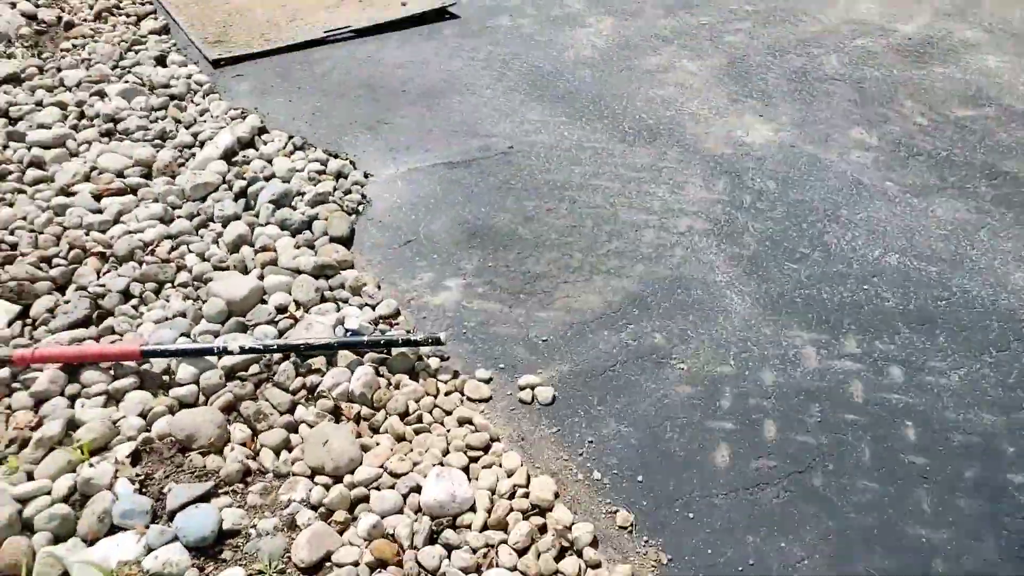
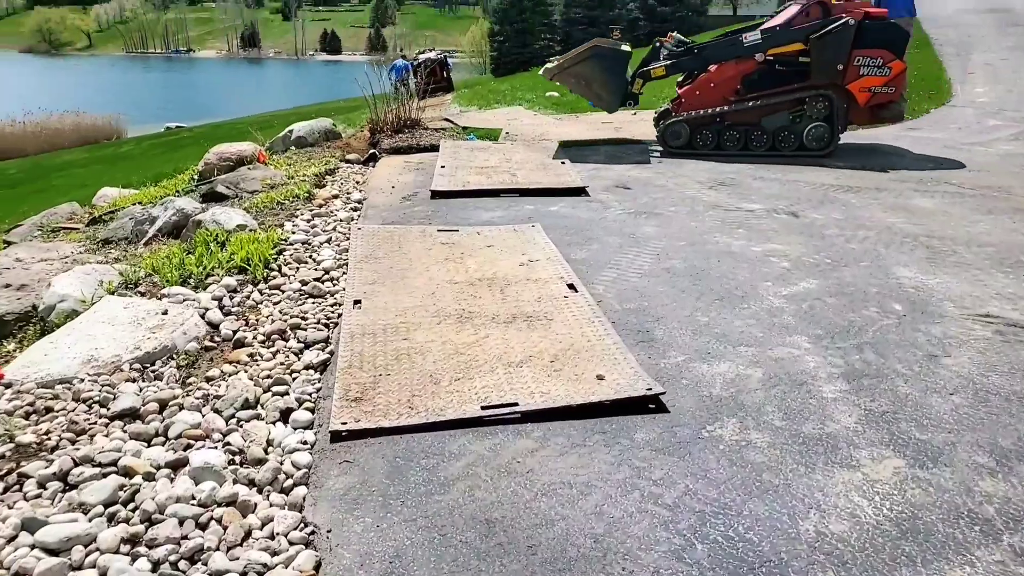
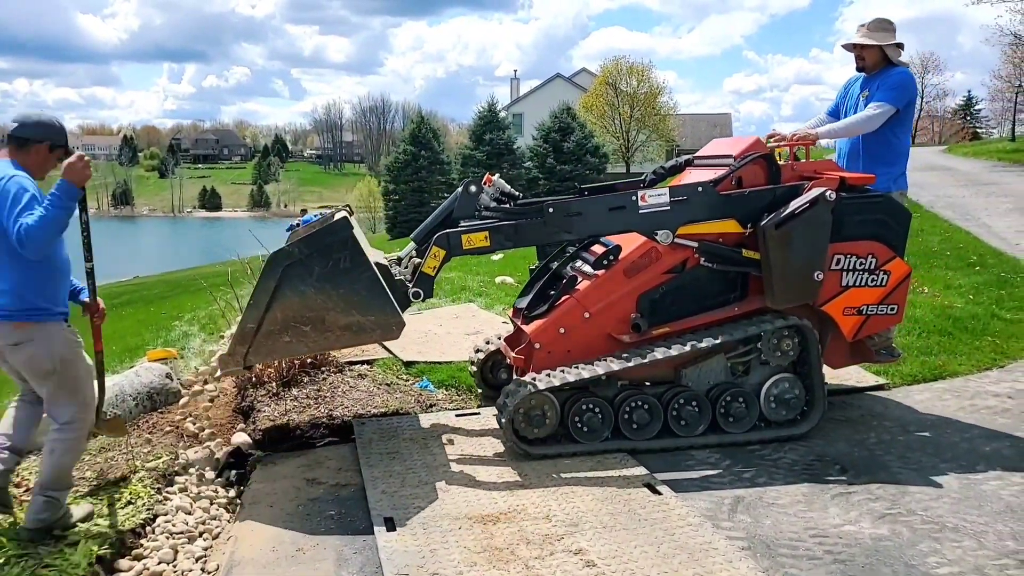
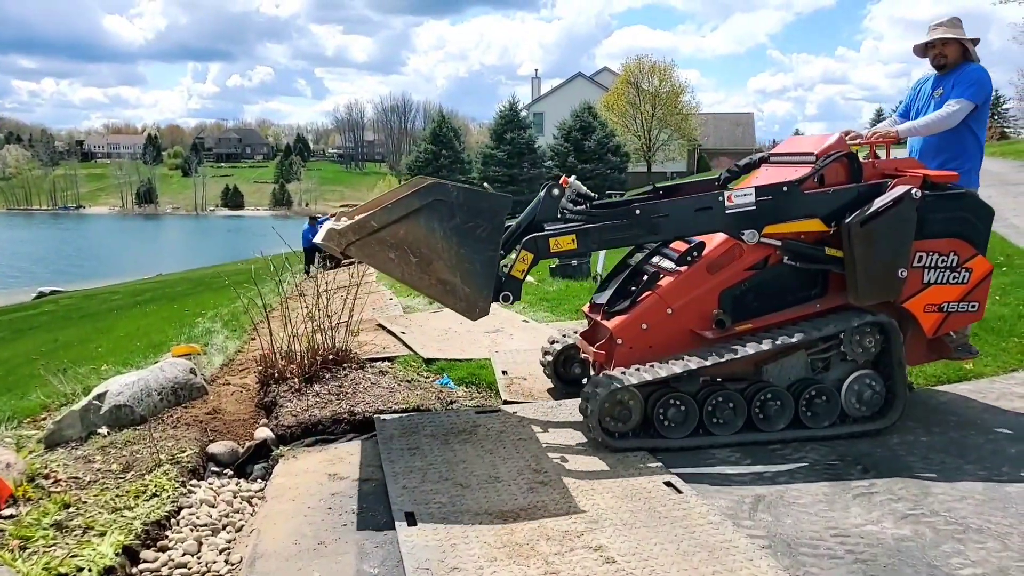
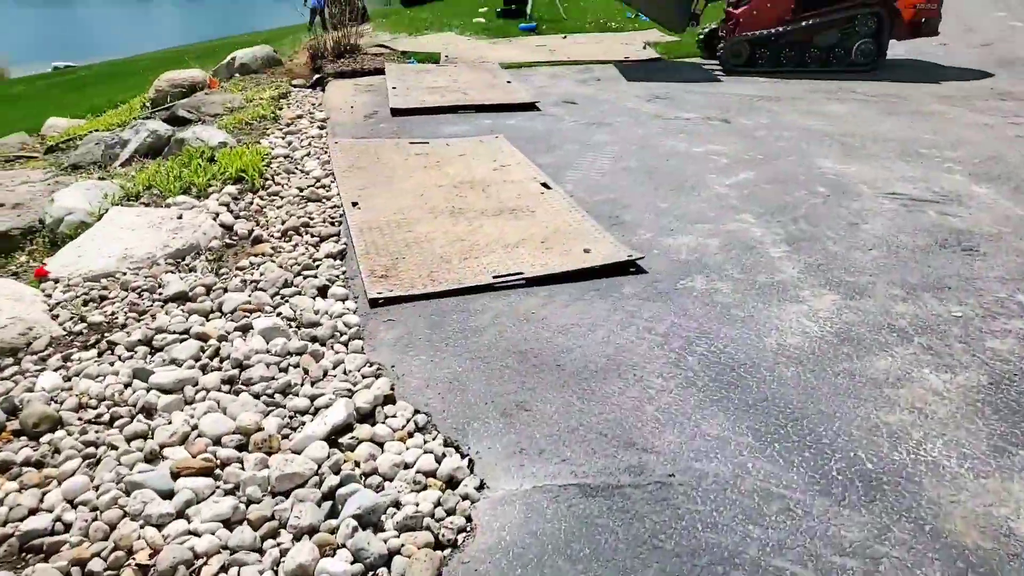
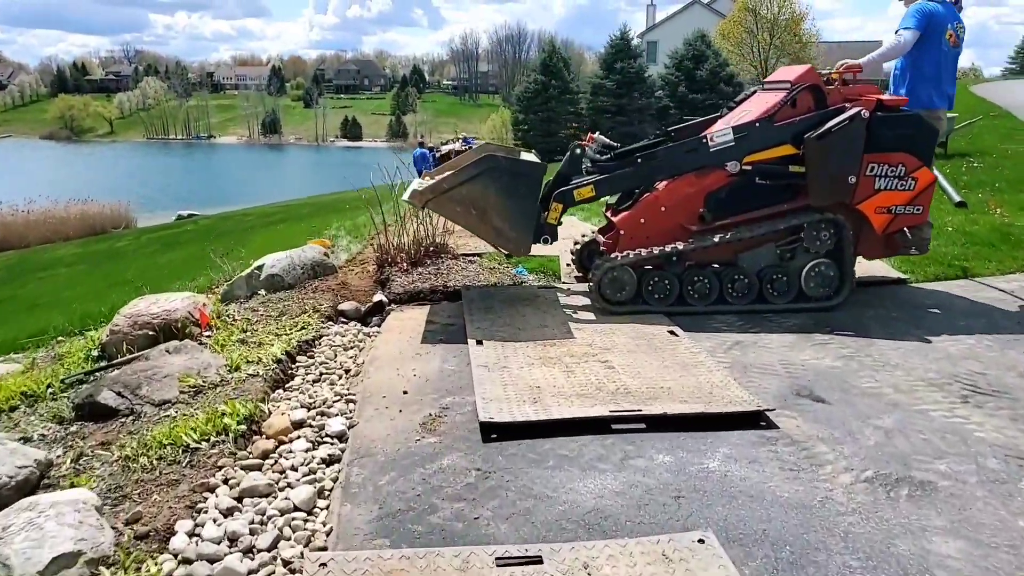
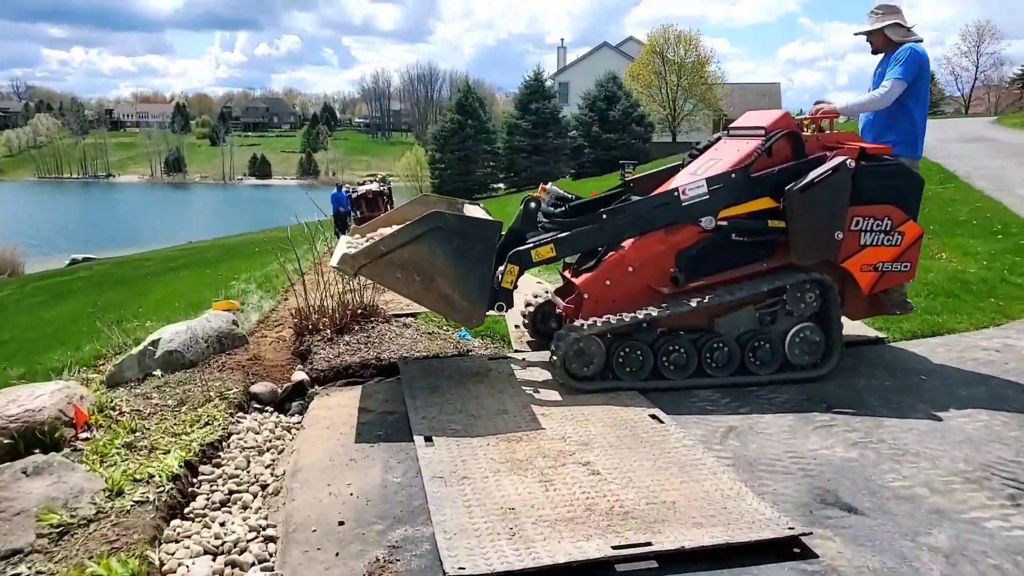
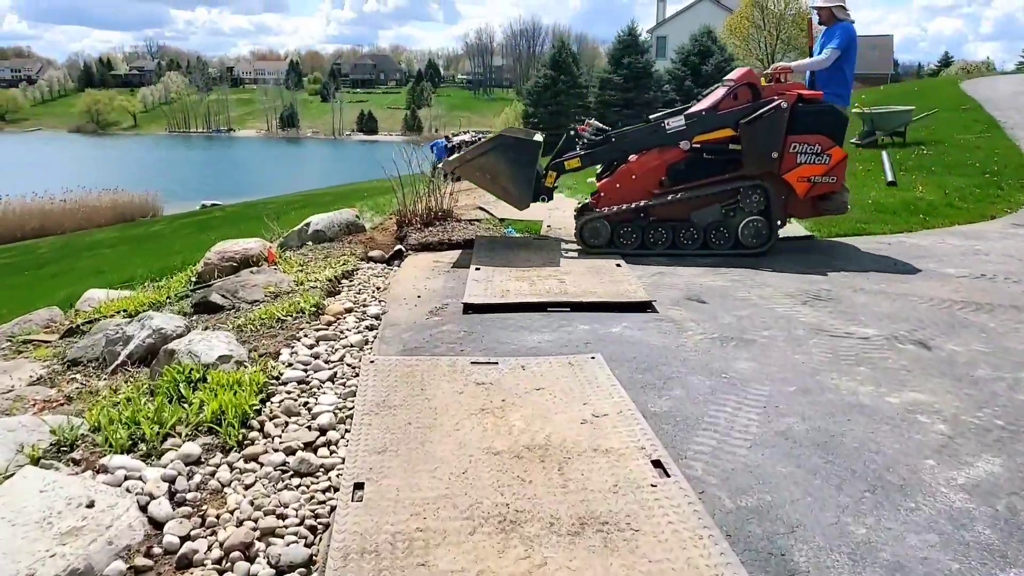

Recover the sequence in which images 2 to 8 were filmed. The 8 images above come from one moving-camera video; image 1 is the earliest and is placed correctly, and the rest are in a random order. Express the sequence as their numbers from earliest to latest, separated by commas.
5, 2, 8, 6, 7, 4, 3
